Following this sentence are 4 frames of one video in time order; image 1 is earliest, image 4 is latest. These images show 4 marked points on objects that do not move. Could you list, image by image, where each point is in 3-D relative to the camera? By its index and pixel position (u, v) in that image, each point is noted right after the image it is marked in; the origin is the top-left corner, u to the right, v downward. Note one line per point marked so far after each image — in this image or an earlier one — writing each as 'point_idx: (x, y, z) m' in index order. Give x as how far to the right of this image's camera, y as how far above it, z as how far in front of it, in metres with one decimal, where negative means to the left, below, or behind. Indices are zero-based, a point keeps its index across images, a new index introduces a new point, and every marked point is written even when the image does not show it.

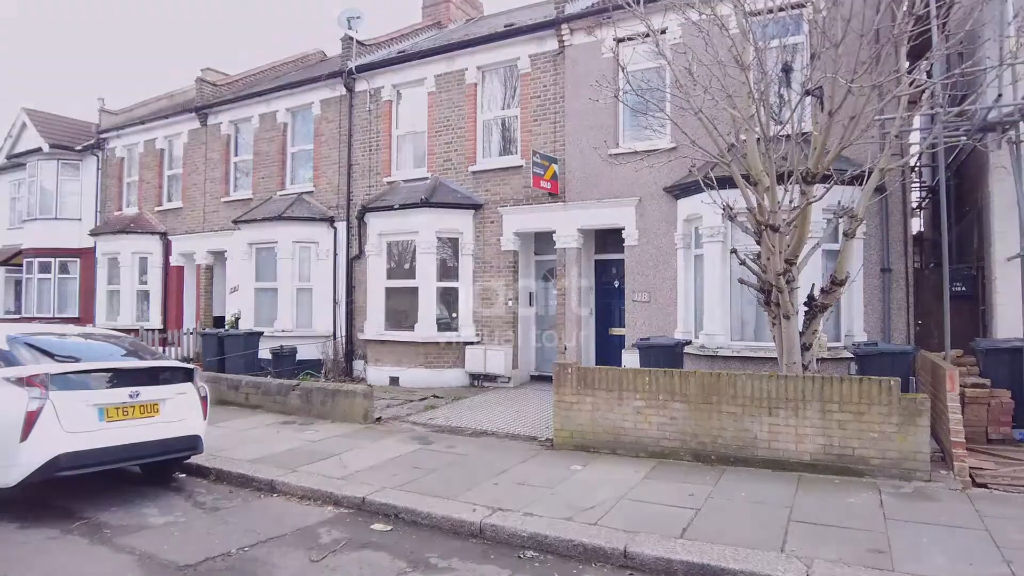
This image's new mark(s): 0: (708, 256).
0: (+3.1, +0.5, +10.1) m
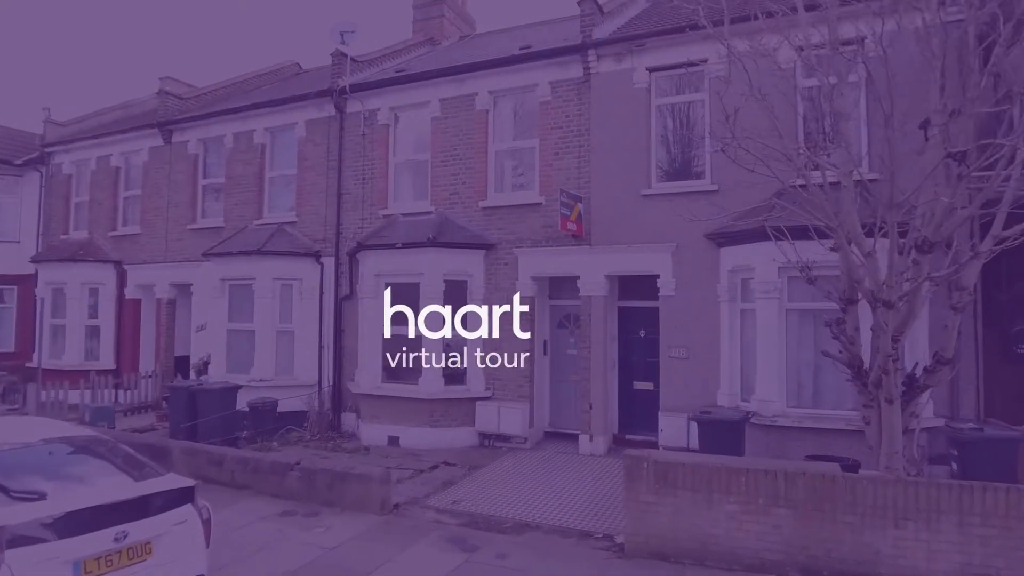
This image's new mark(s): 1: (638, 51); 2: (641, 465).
0: (+3.5, -0.4, +9.1) m
1: (+2.0, +3.8, +10.5) m
2: (+1.3, -1.8, +6.5) m
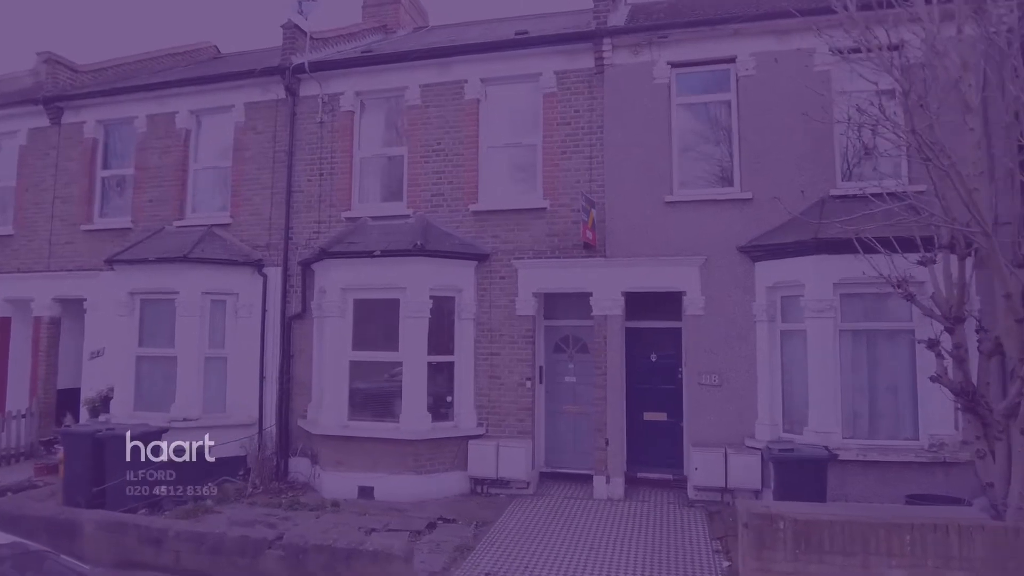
0: (+3.8, -0.6, +8.2) m
1: (+2.1, +3.6, +9.4) m
2: (+2.1, -1.9, +5.1) m
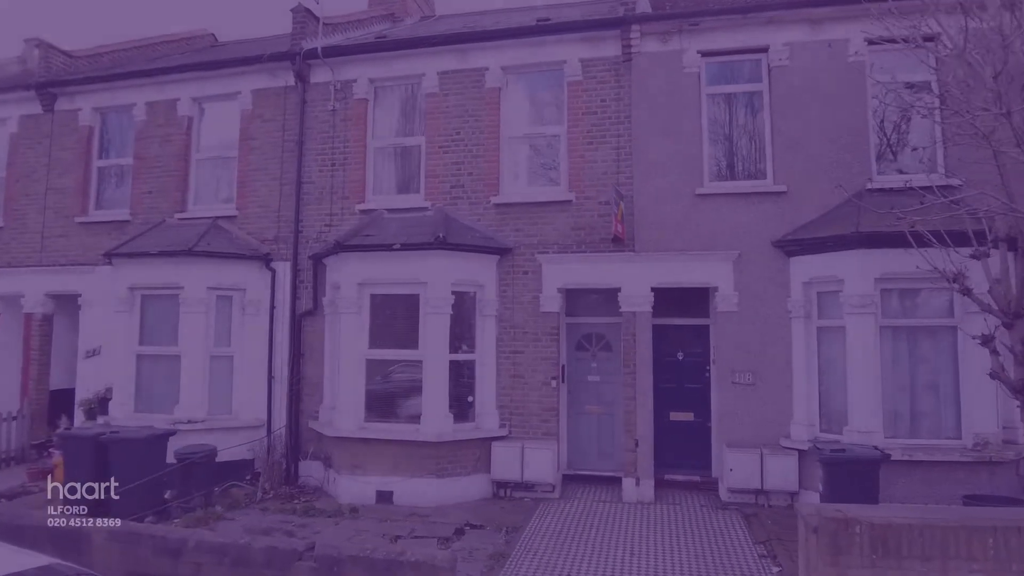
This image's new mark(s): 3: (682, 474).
0: (+4.2, -0.5, +7.9) m
1: (+2.5, +3.6, +9.1) m
2: (+2.5, -1.8, +4.8) m
3: (+2.5, -2.7, +9.5) m
